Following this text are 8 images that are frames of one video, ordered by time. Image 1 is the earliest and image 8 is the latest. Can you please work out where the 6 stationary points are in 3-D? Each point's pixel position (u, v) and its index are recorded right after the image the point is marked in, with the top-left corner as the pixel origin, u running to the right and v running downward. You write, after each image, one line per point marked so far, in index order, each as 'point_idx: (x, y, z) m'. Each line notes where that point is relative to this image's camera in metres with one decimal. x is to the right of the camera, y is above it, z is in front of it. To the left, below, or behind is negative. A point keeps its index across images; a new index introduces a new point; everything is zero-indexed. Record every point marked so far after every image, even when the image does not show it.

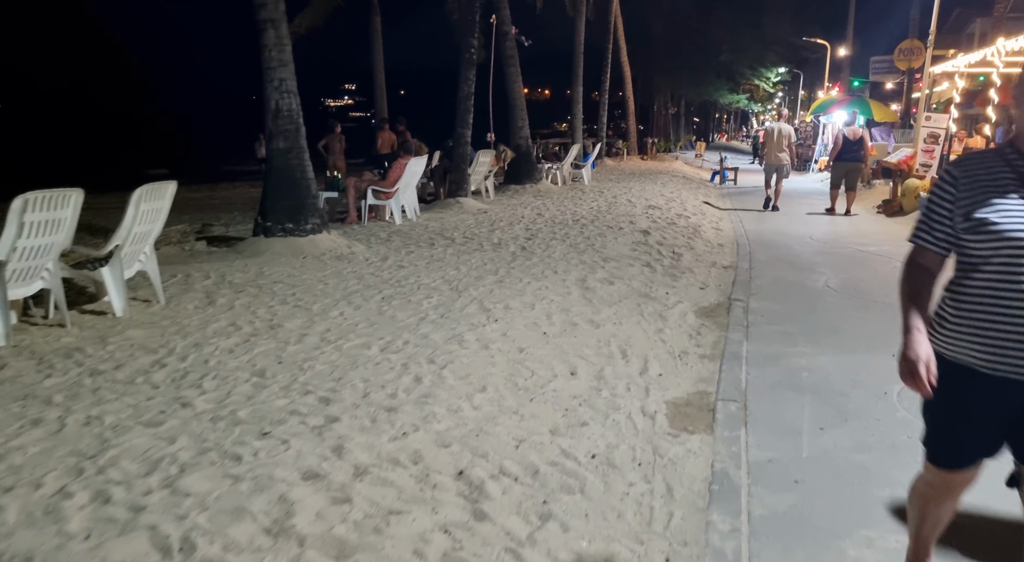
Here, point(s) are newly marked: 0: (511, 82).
0: (0.0, +4.2, +15.6) m
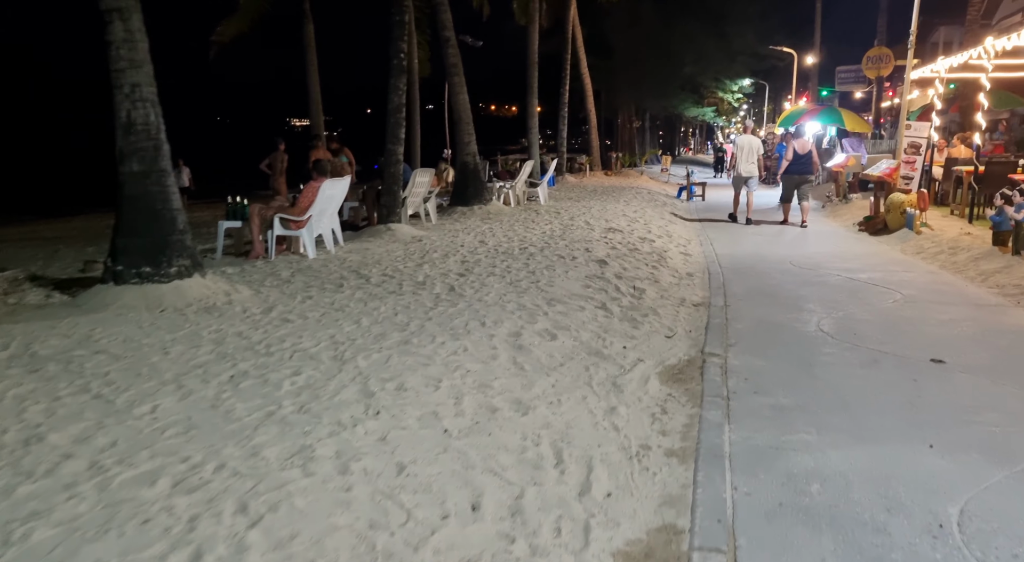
0: (-1.1, +3.6, +14.1) m
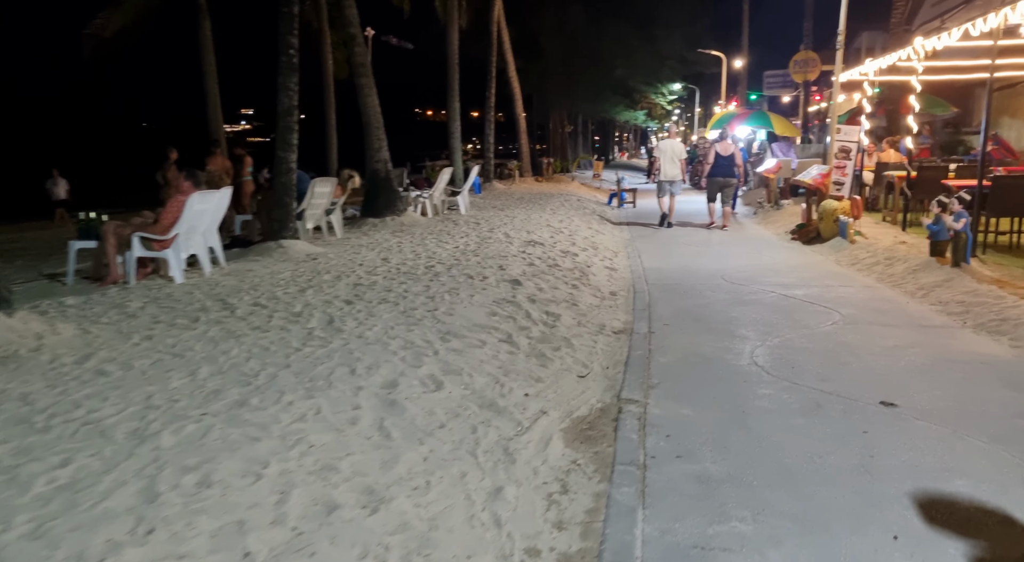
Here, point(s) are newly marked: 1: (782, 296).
0: (-2.6, +3.3, +13.0) m
1: (+2.9, -0.2, +8.0) m
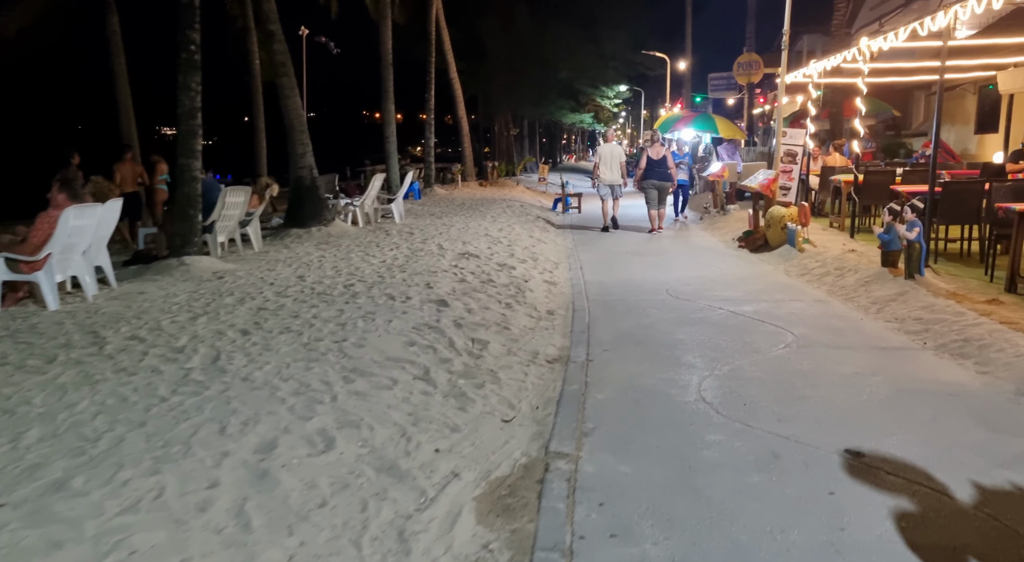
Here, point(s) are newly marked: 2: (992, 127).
0: (-3.7, +3.0, +12.0) m
1: (+2.2, -0.3, +7.5) m
2: (+11.5, +3.7, +17.6) m
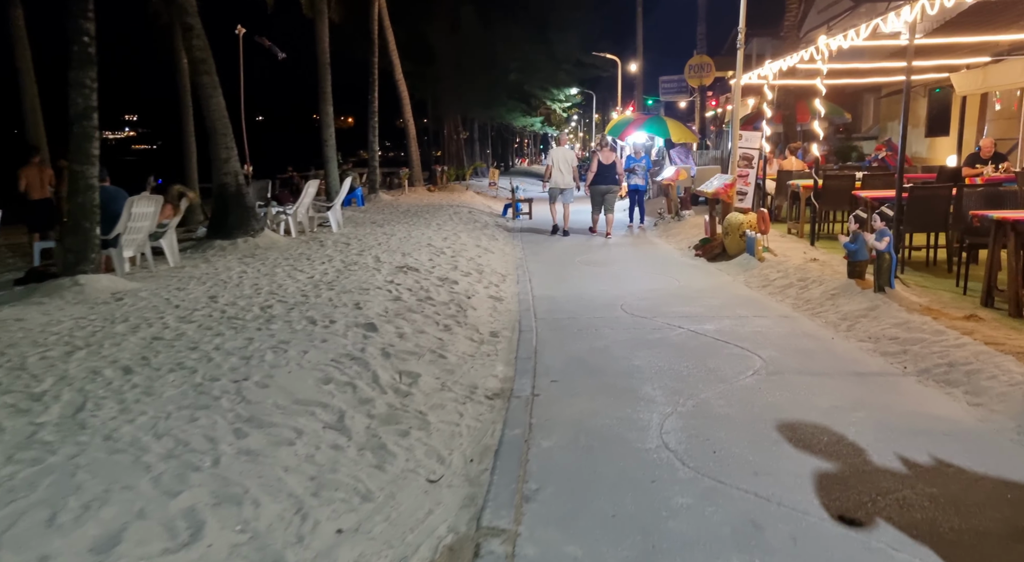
0: (-4.5, +2.8, +11.0) m
1: (+1.6, -0.5, +6.8) m
2: (+10.2, +3.6, +17.5) m
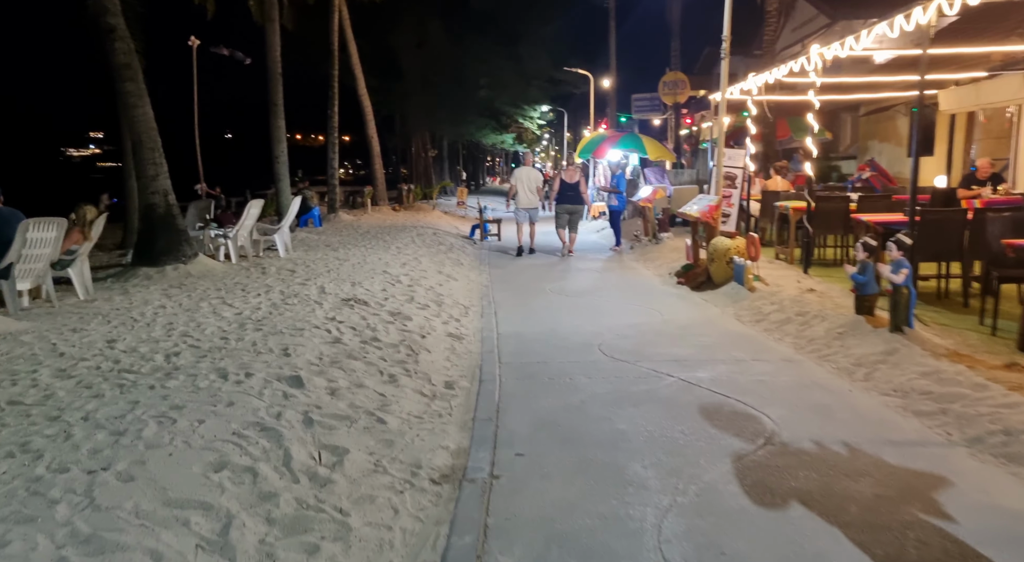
0: (-5.0, +2.4, +9.8) m
1: (+1.3, -0.8, +5.7) m
2: (+9.5, +3.0, +16.8) m
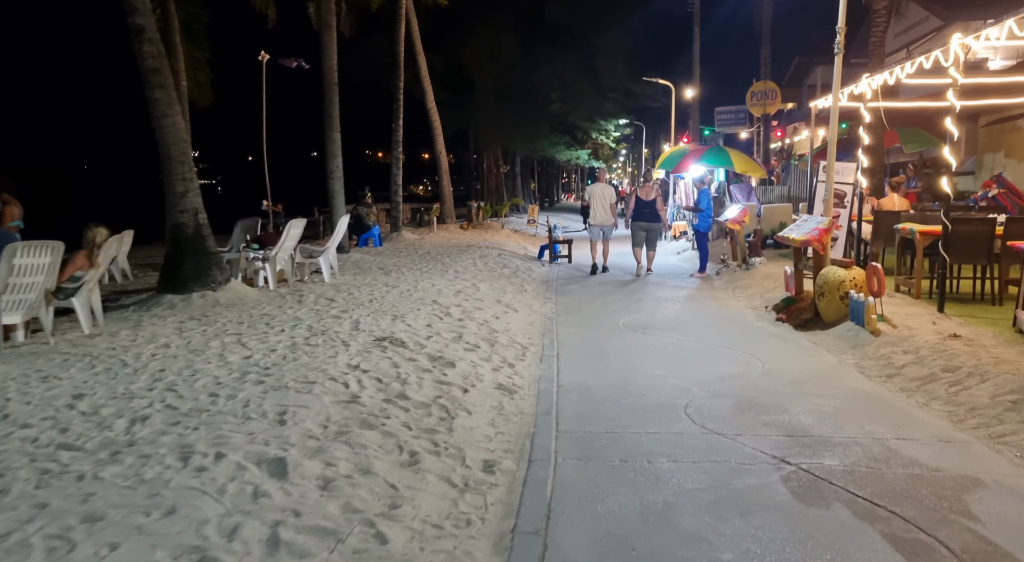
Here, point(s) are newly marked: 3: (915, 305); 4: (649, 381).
0: (-4.2, +2.0, +8.9) m
1: (+1.7, -1.1, +4.1) m
2: (+10.9, +2.3, +14.4) m
3: (+4.7, -0.3, +8.5) m
4: (+1.2, -0.9, +6.4) m
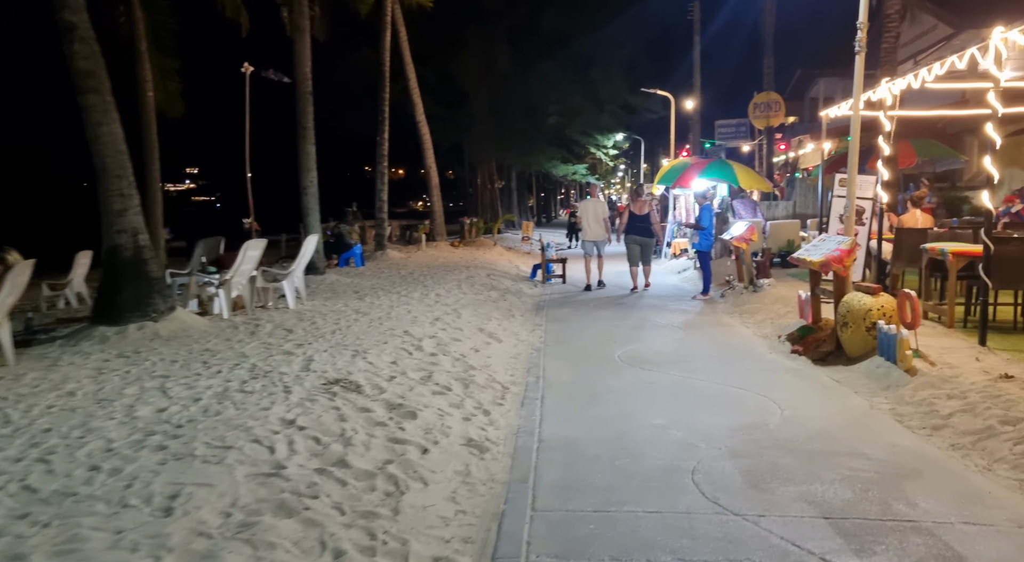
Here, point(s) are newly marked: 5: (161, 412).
0: (-4.4, +1.7, +7.9) m
1: (+1.4, -1.3, +3.1) m
2: (+10.7, +1.9, +13.4) m
3: (+4.5, -0.6, +7.5) m
4: (+1.0, -1.1, +5.4) m
5: (-2.4, -0.9, +5.1) m
